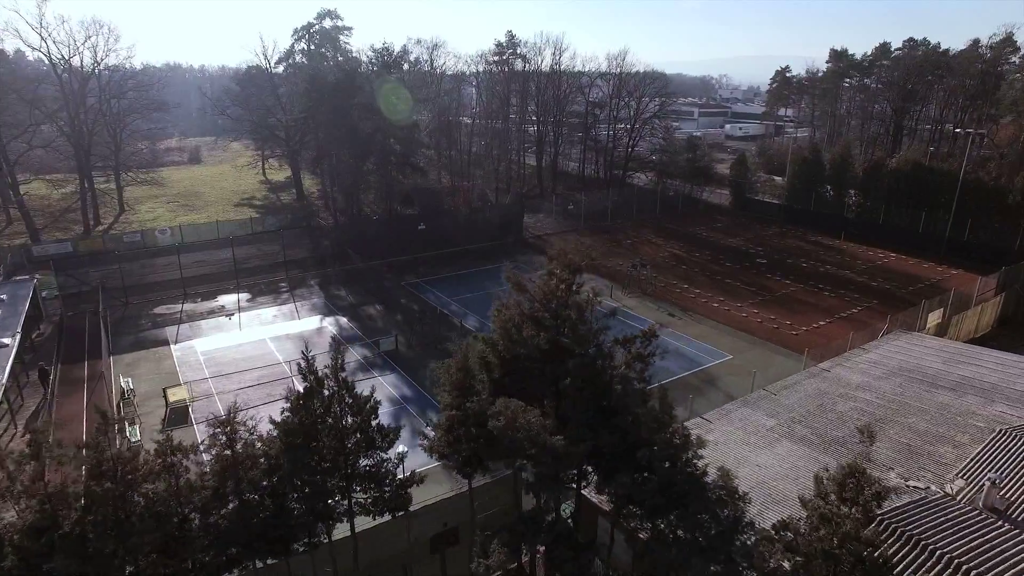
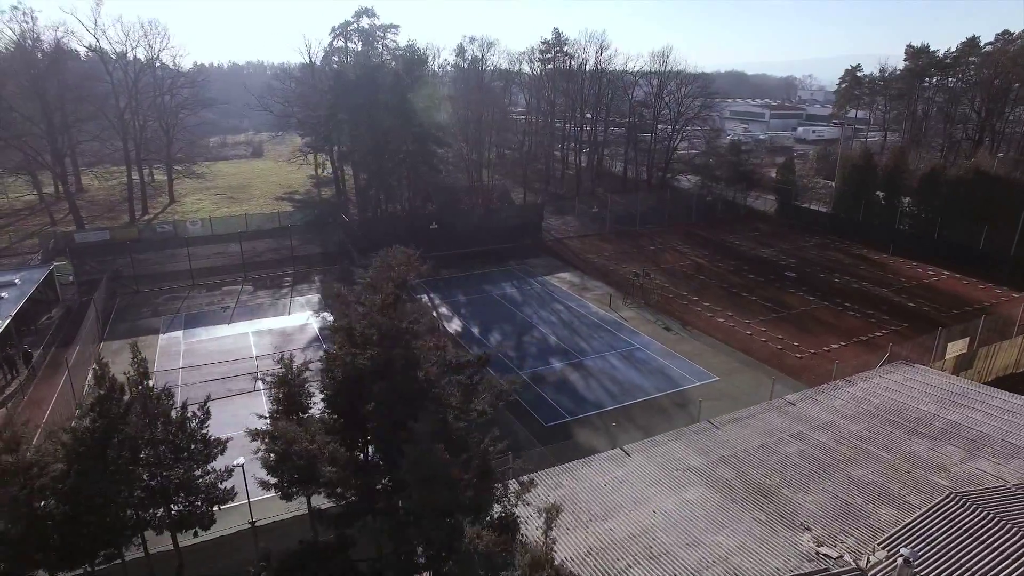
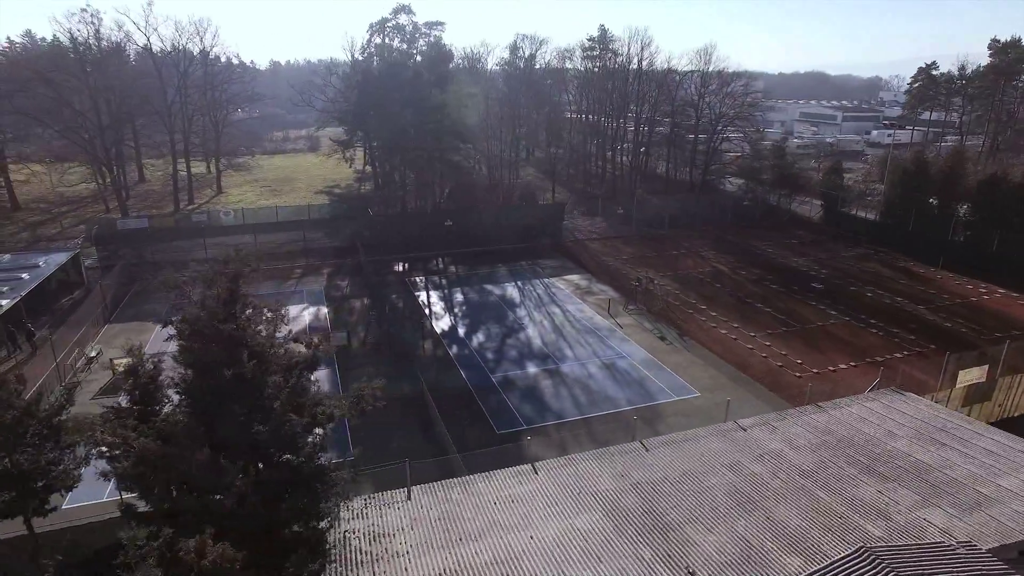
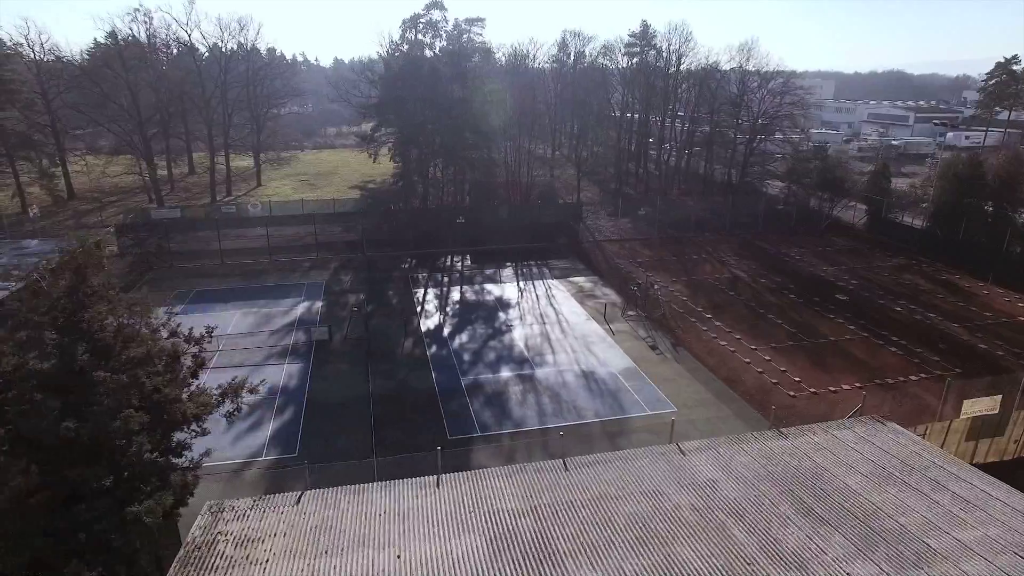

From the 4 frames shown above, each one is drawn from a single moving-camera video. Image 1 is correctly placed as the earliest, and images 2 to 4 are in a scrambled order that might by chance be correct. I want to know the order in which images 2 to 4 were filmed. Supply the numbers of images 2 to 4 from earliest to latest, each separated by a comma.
2, 3, 4
